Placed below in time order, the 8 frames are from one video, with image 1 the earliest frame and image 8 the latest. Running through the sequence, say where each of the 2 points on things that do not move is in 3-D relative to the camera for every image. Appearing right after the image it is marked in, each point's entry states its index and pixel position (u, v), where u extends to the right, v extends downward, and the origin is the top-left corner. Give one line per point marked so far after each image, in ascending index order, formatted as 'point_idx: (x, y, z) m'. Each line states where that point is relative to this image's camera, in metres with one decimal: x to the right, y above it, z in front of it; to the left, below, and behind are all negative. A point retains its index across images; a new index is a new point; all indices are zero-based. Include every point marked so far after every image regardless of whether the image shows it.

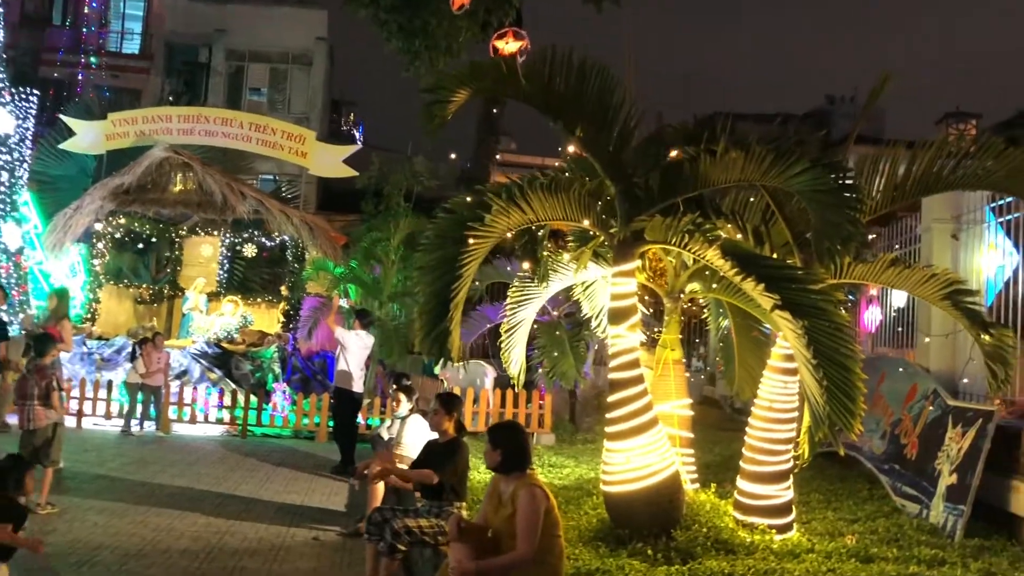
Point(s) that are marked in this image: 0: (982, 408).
0: (+3.9, -1.0, +7.8) m
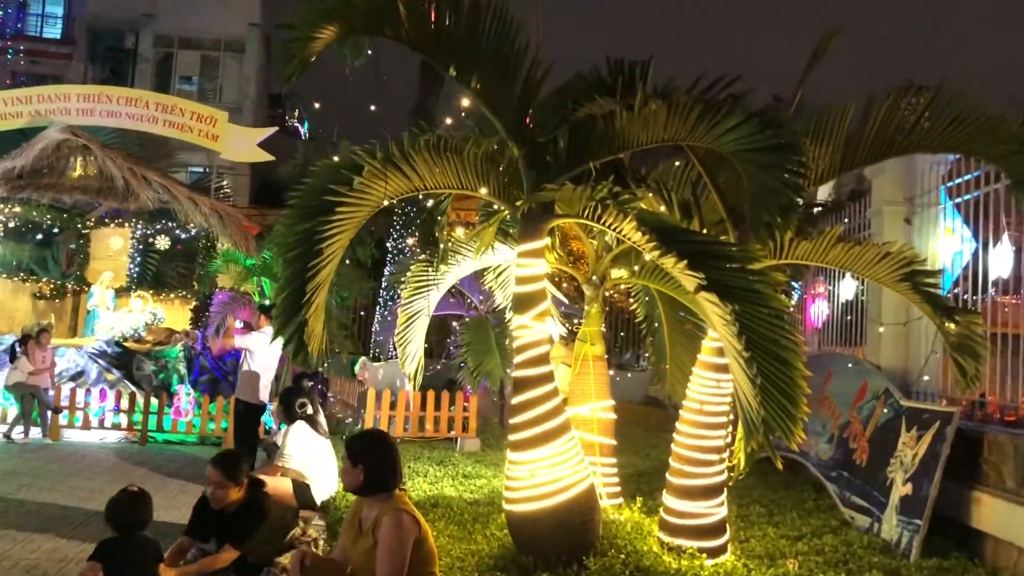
0: (+3.2, -0.9, +7.0) m
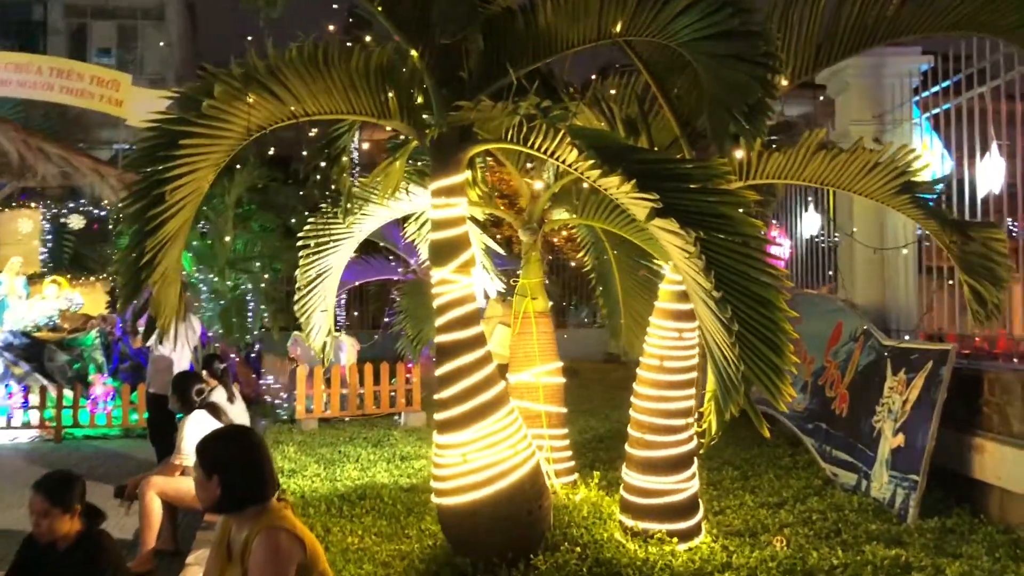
0: (+2.7, -0.4, +6.1) m
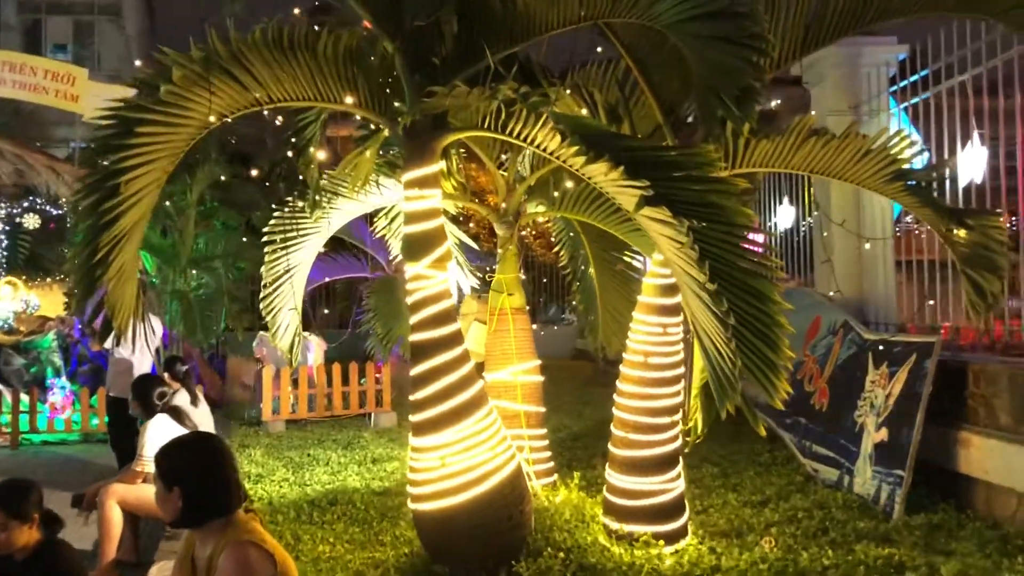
0: (+2.6, -0.3, +6.0) m
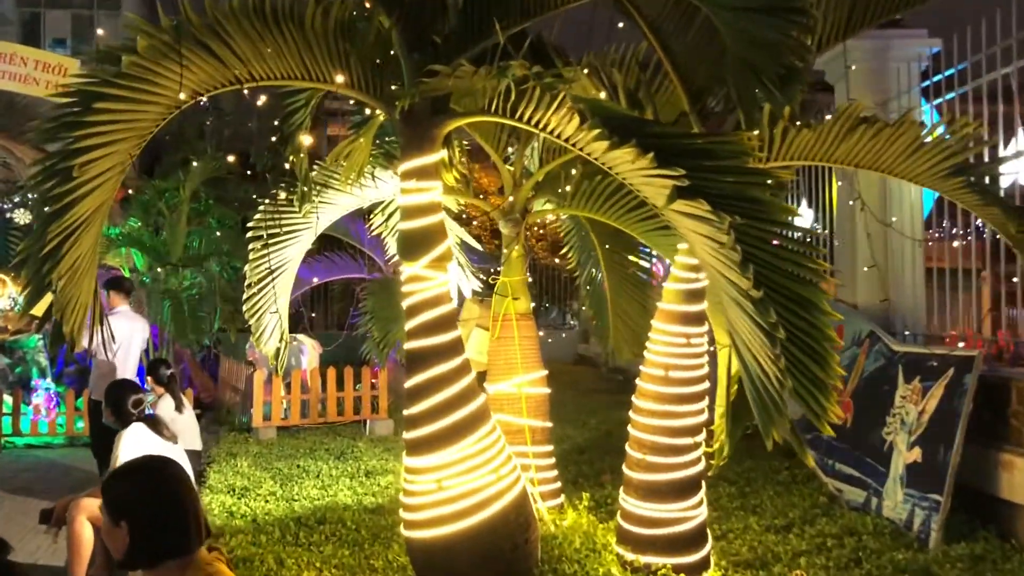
0: (+2.6, -0.4, +5.6) m
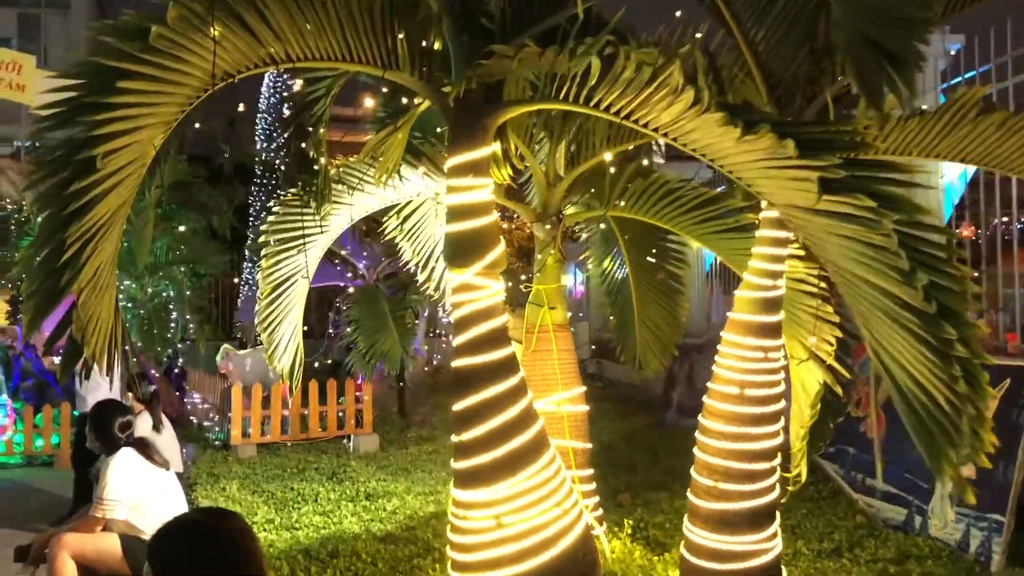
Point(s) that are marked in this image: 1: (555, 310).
0: (+2.7, -0.4, +5.3) m
1: (+0.2, -0.1, +4.6) m
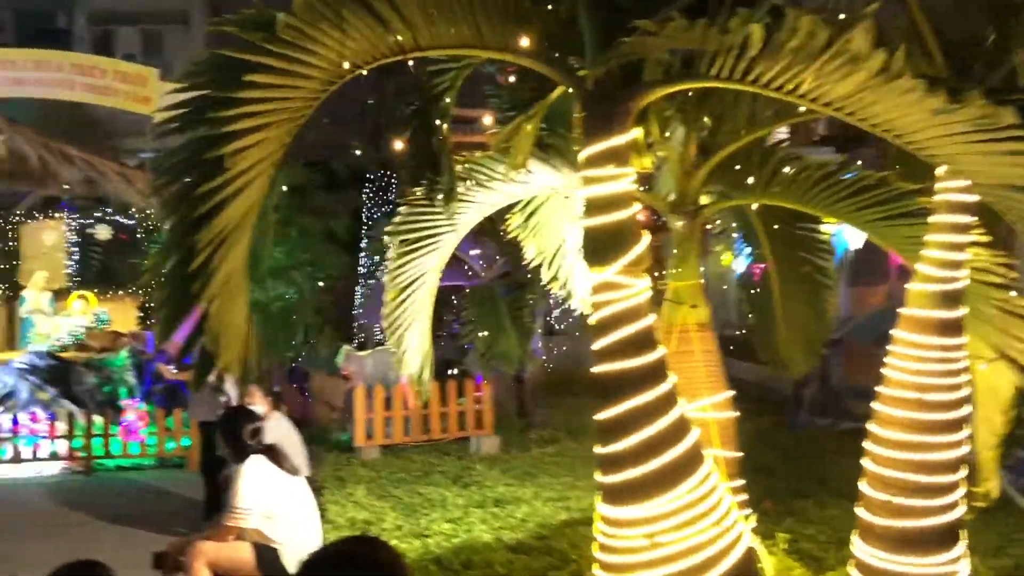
0: (+3.4, -0.3, +4.7) m
1: (+0.8, -0.1, +4.3) m
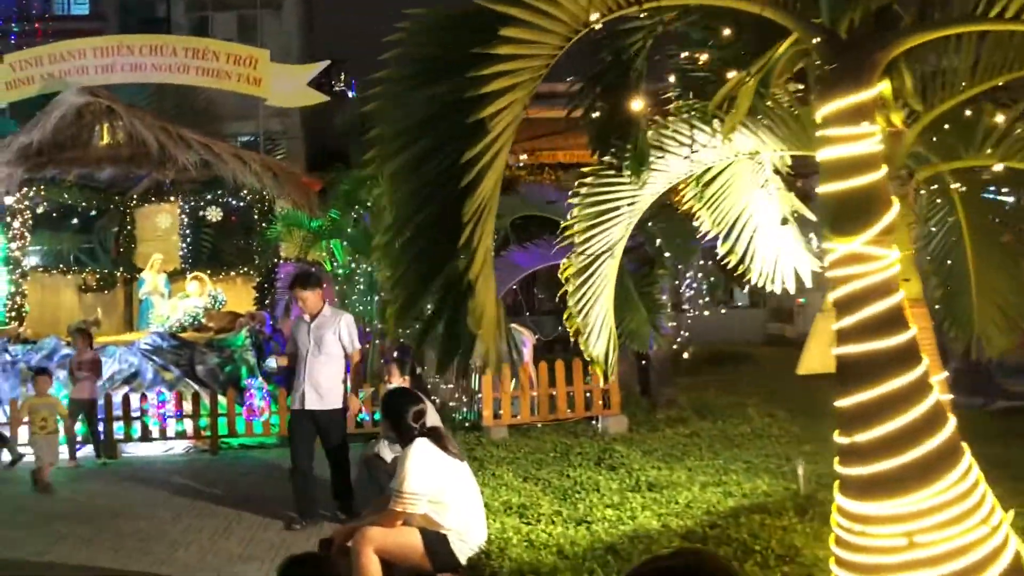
0: (+4.3, -0.2, +4.1) m
1: (+1.7, 0.0, +4.0) m
